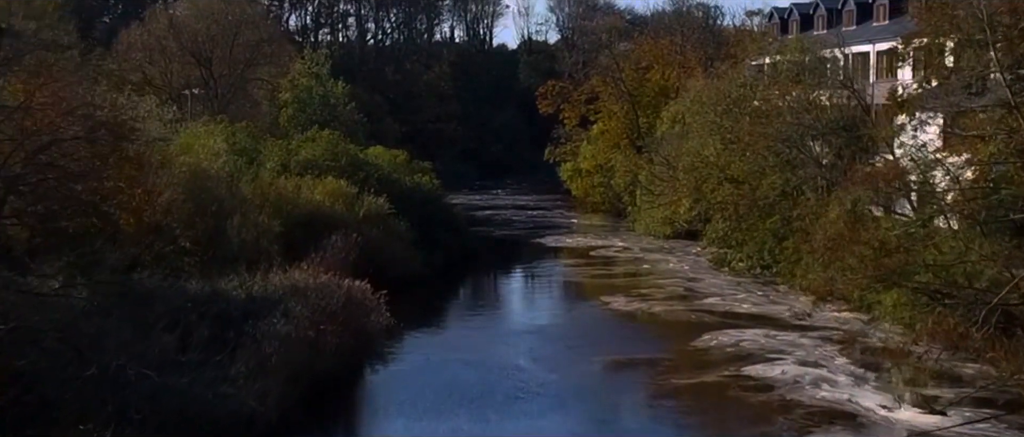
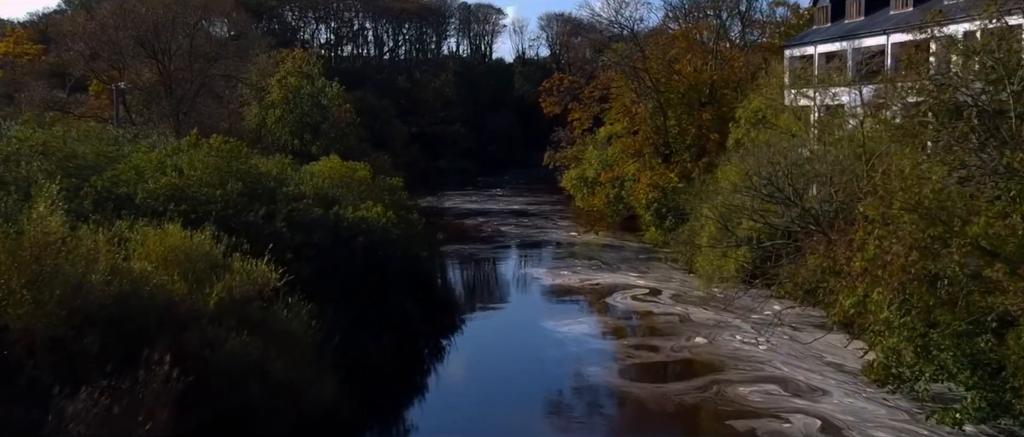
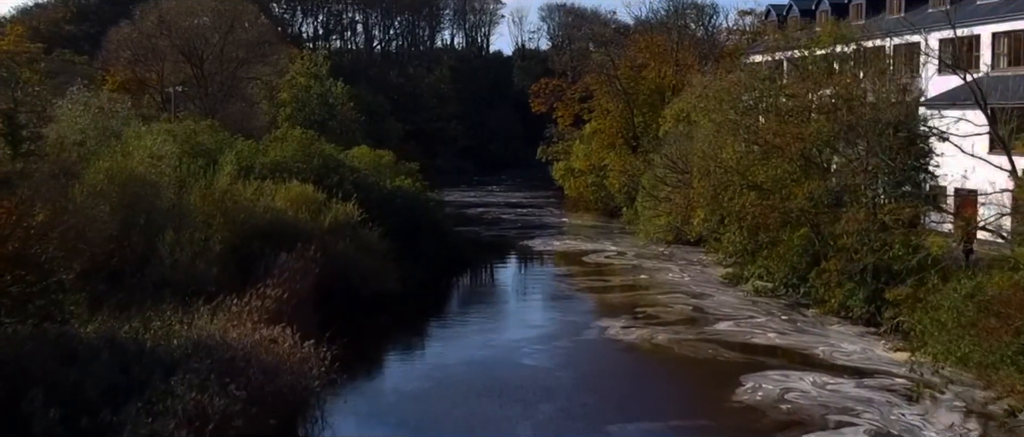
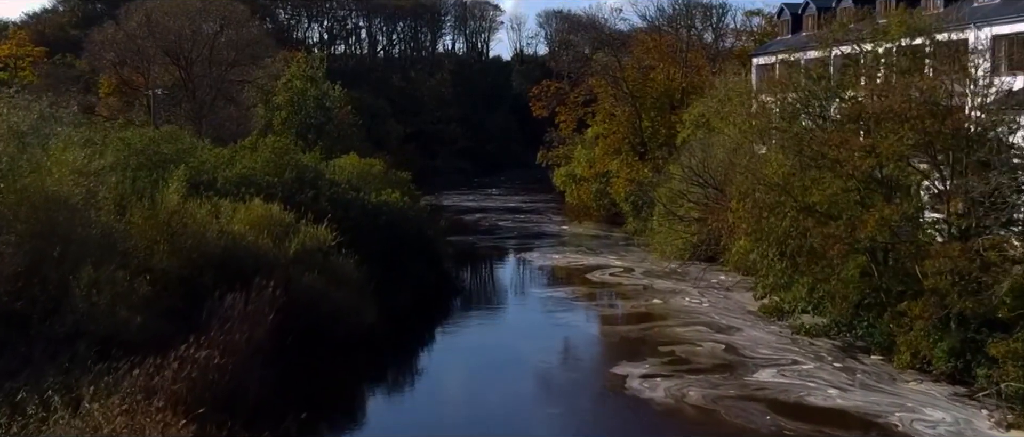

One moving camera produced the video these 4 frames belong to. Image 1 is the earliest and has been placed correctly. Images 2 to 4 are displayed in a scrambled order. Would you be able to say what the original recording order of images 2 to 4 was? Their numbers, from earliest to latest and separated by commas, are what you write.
3, 4, 2
